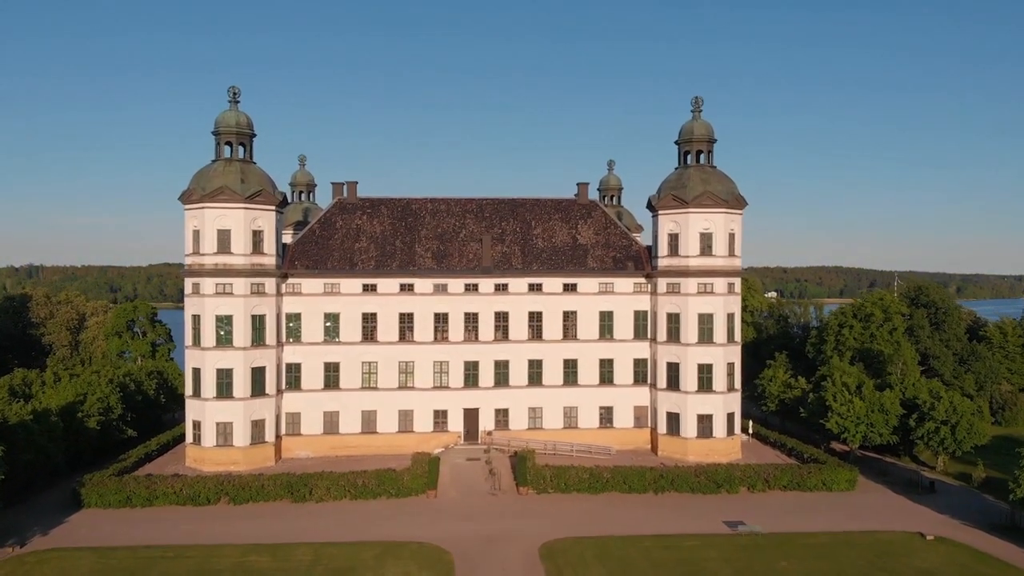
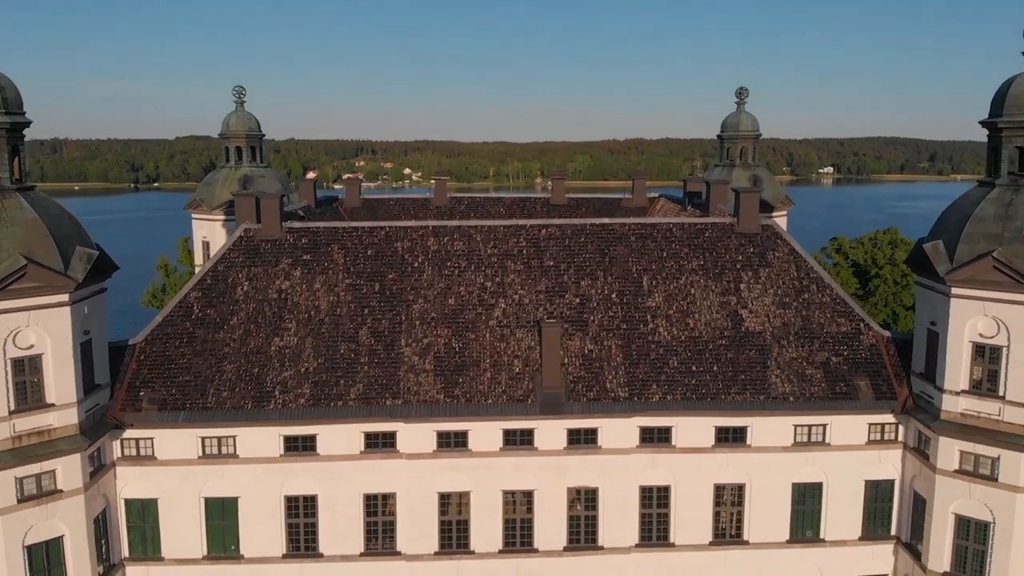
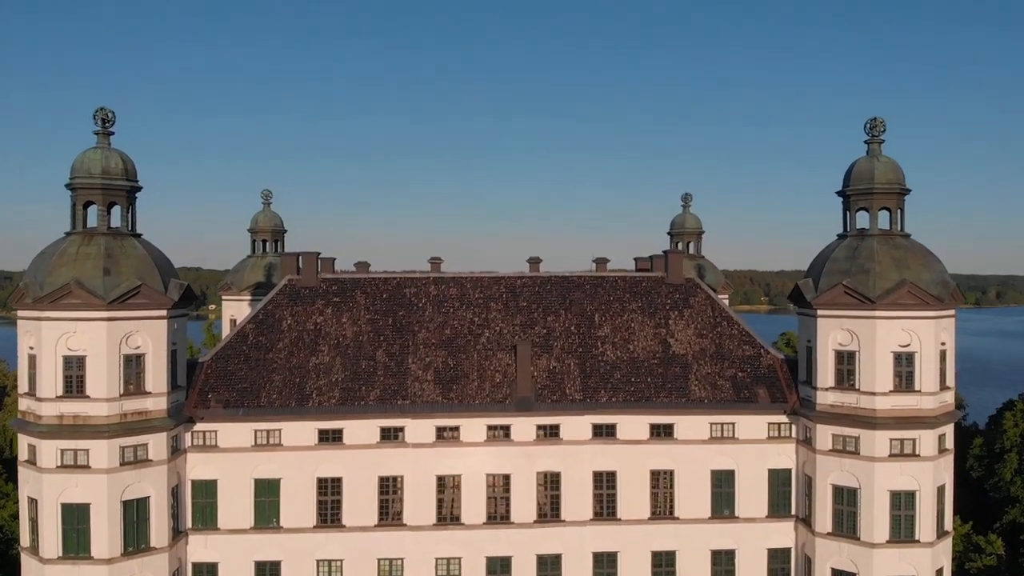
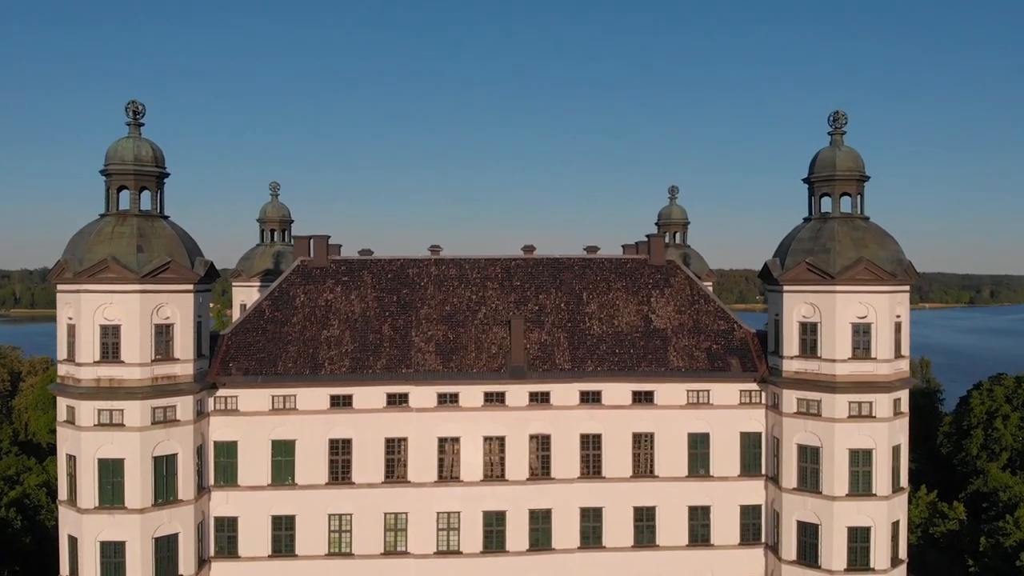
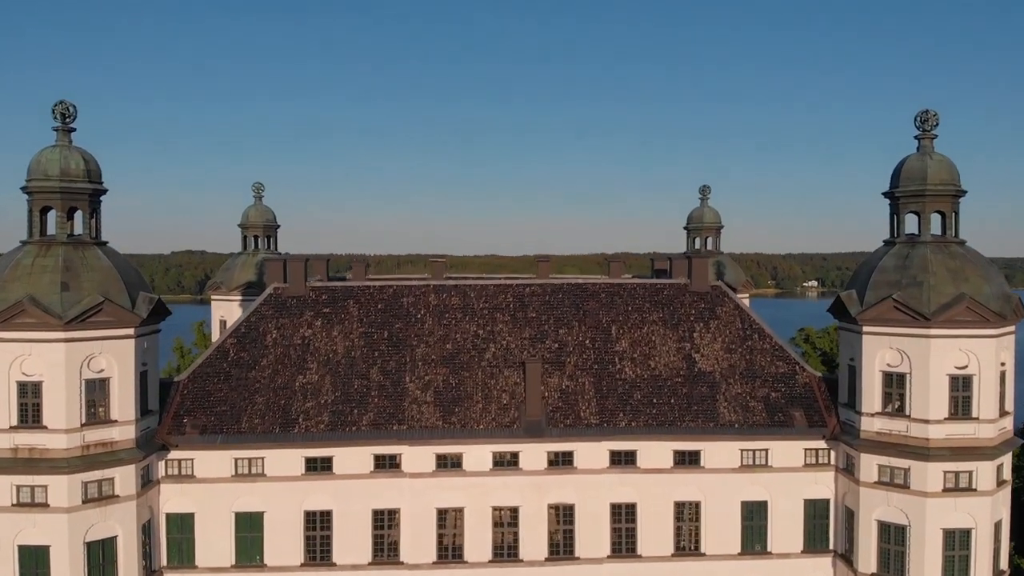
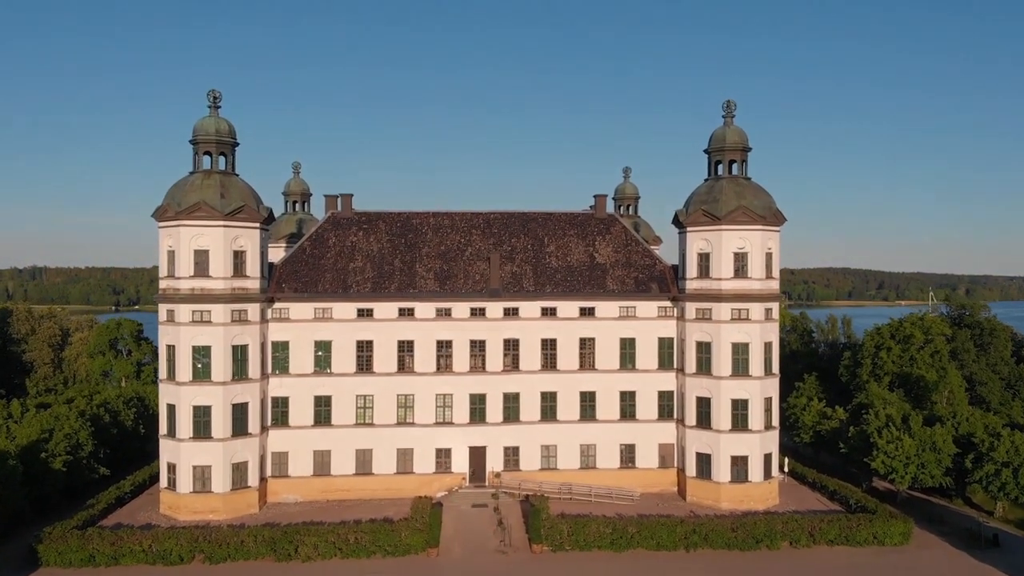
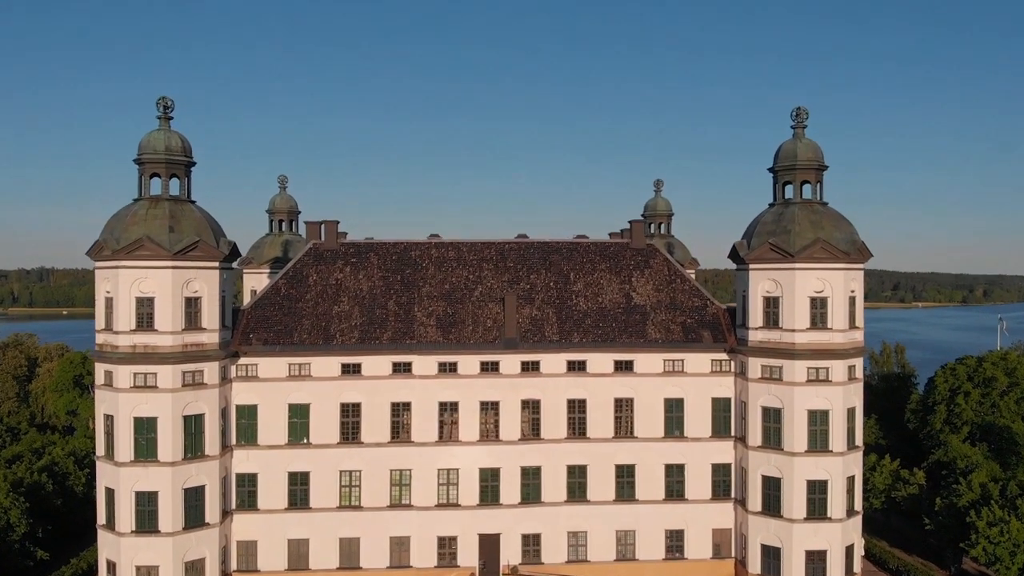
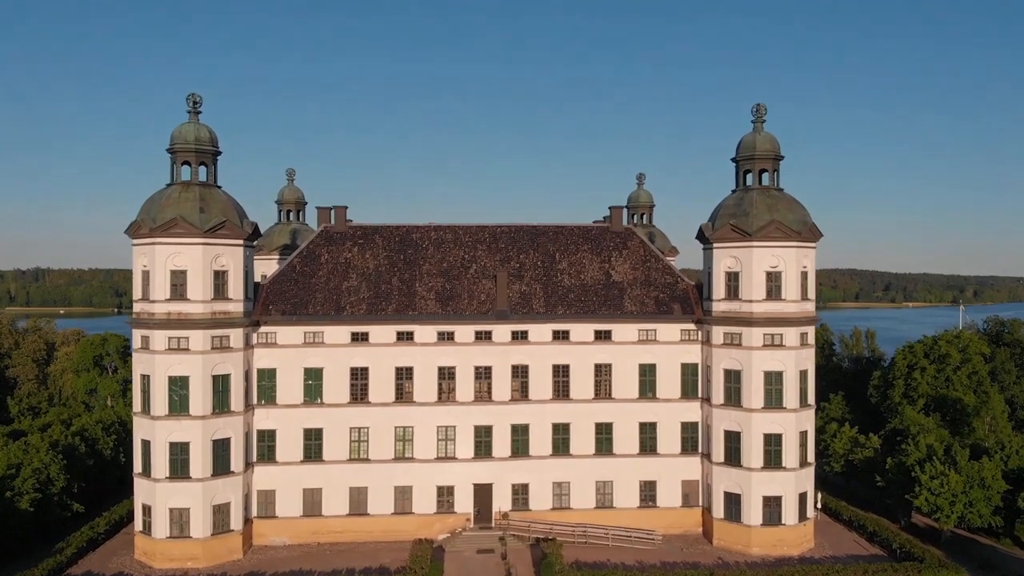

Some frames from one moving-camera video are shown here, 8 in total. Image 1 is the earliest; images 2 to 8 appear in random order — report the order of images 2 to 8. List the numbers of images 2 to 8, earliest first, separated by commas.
6, 8, 7, 4, 3, 5, 2
